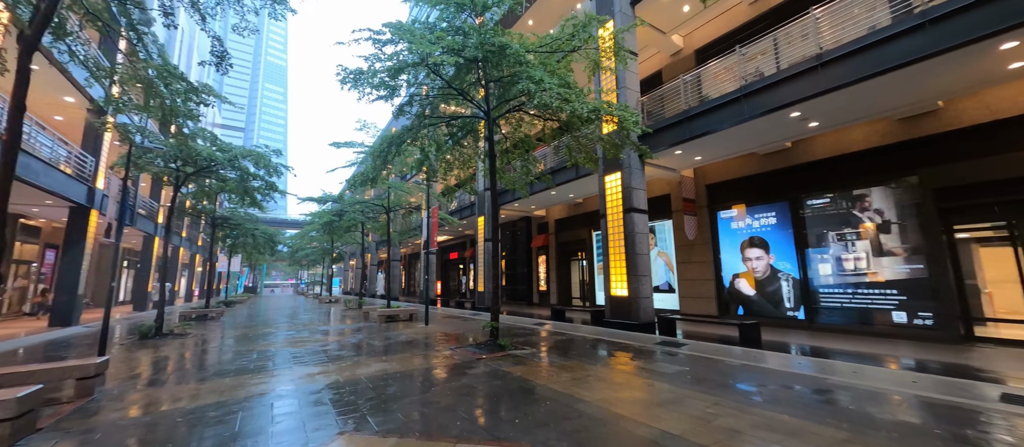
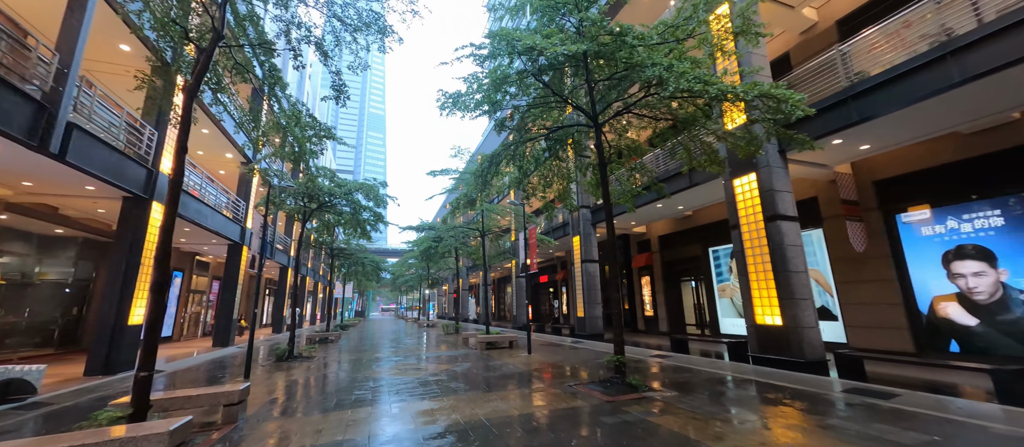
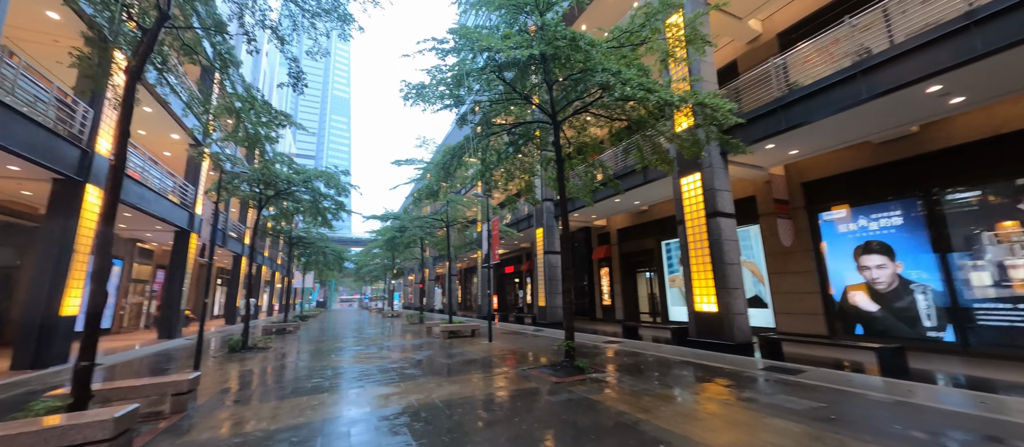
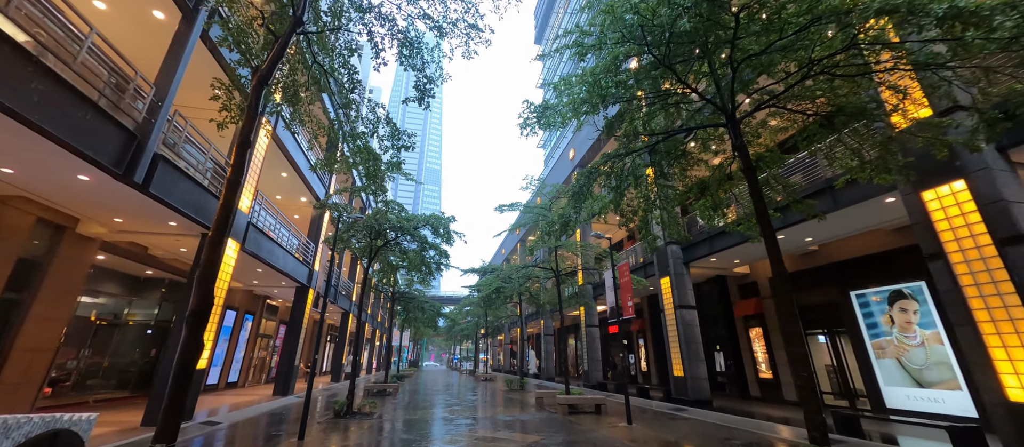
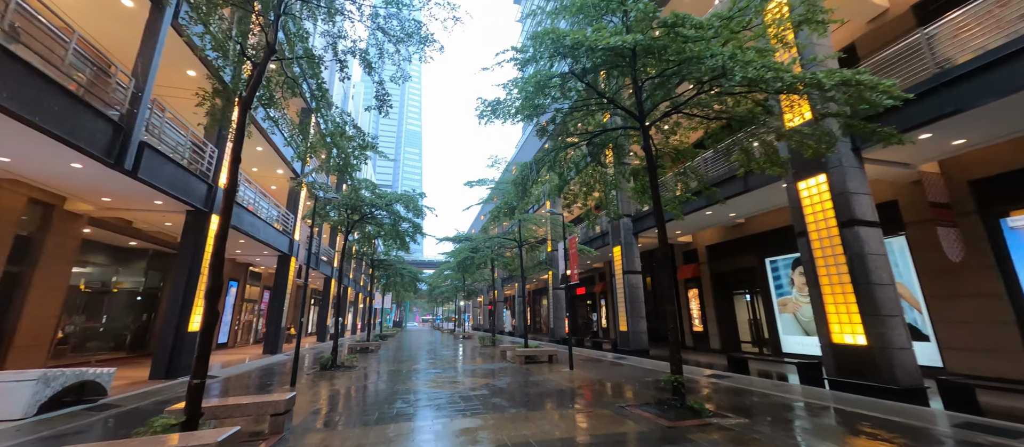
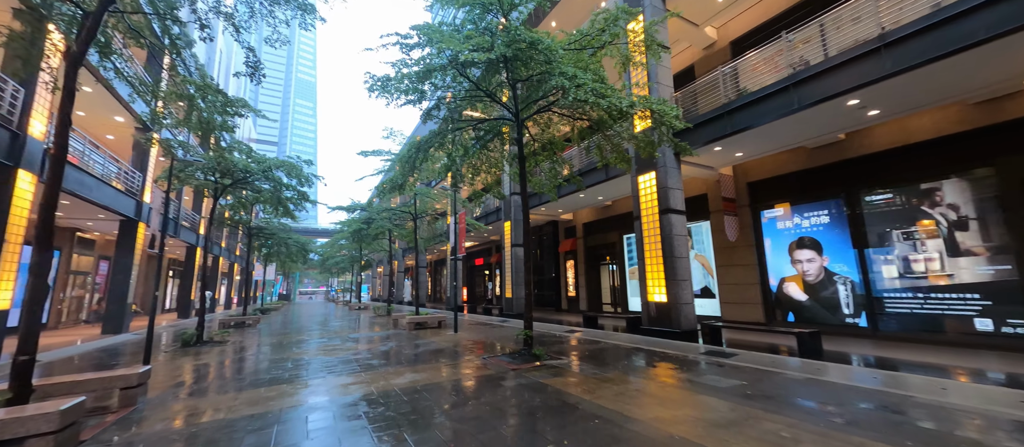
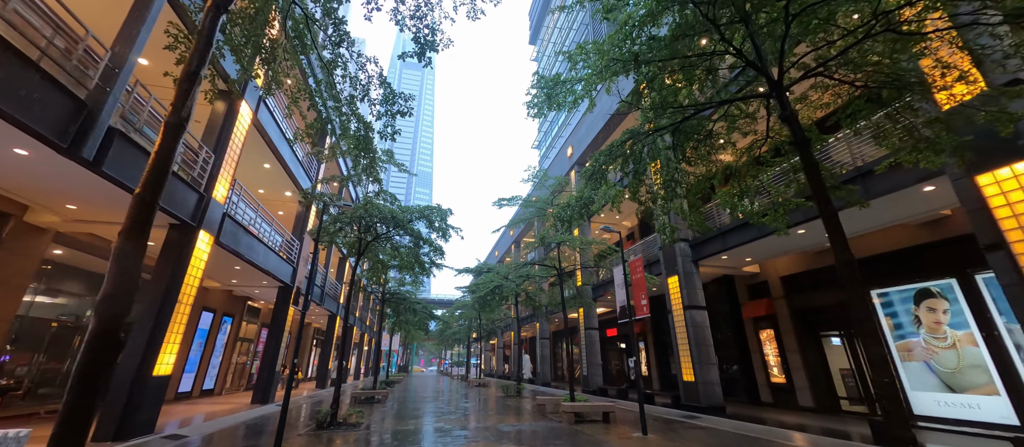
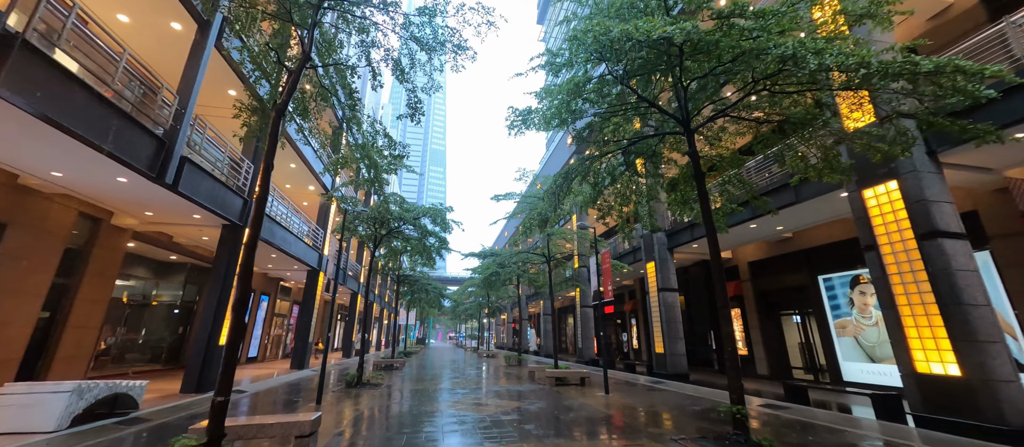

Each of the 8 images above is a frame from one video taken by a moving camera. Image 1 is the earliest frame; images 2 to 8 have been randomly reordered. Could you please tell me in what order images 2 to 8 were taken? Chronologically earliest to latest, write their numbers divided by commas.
6, 3, 2, 5, 8, 4, 7
